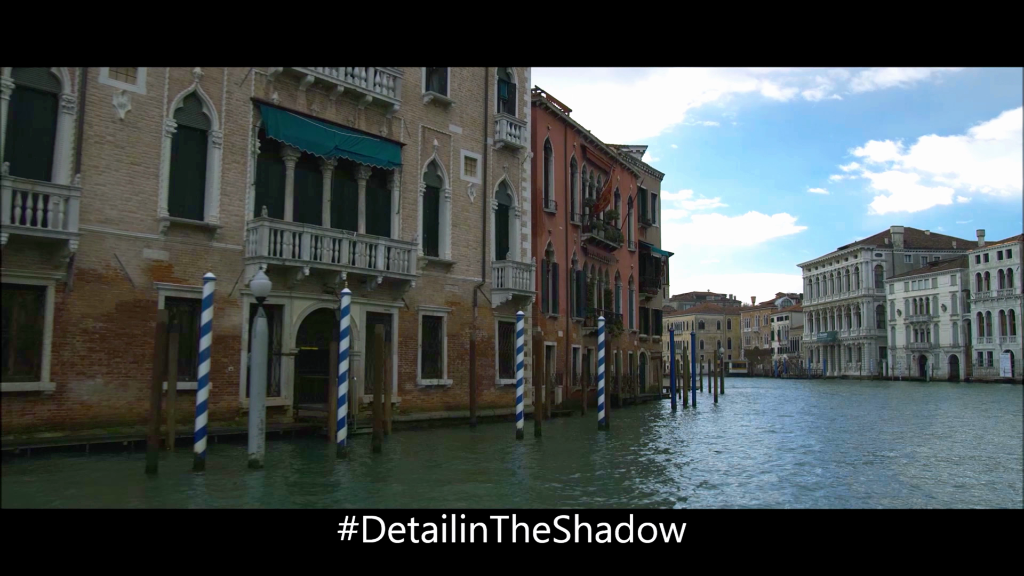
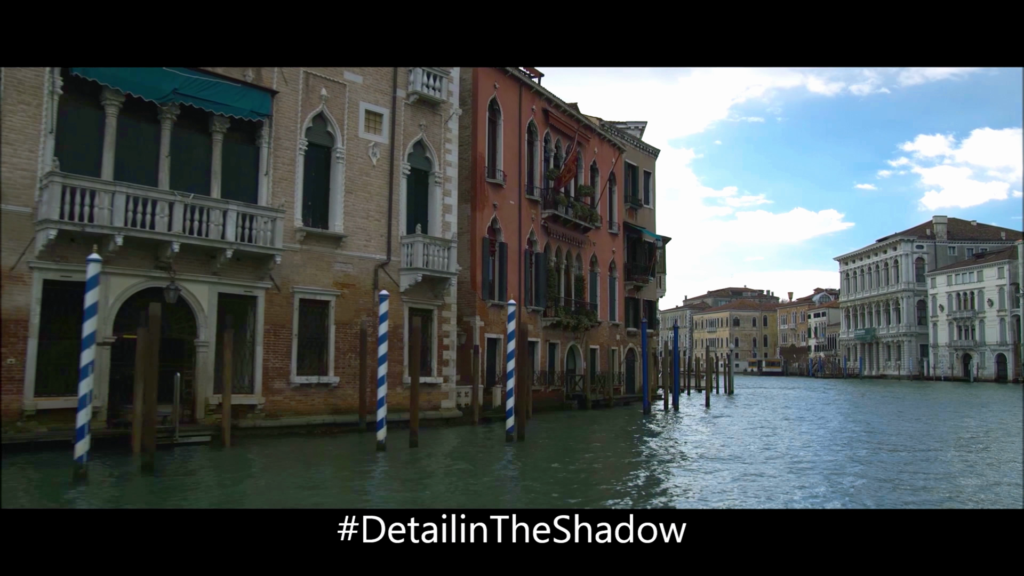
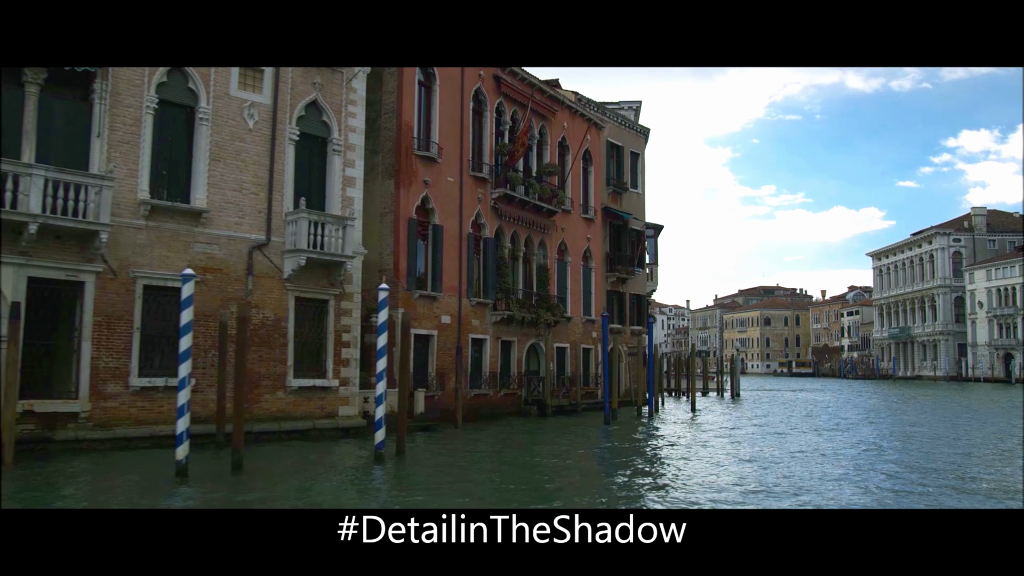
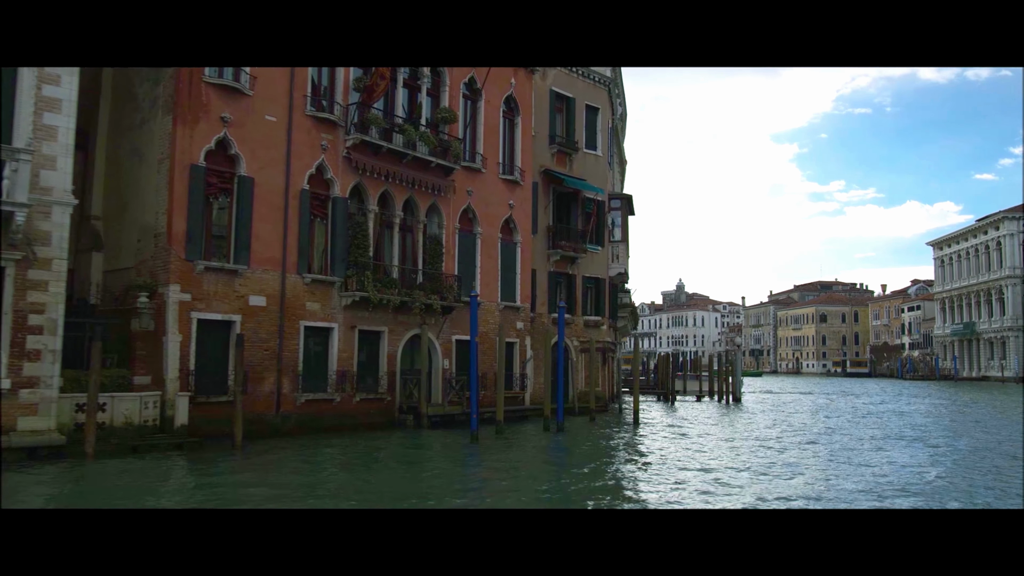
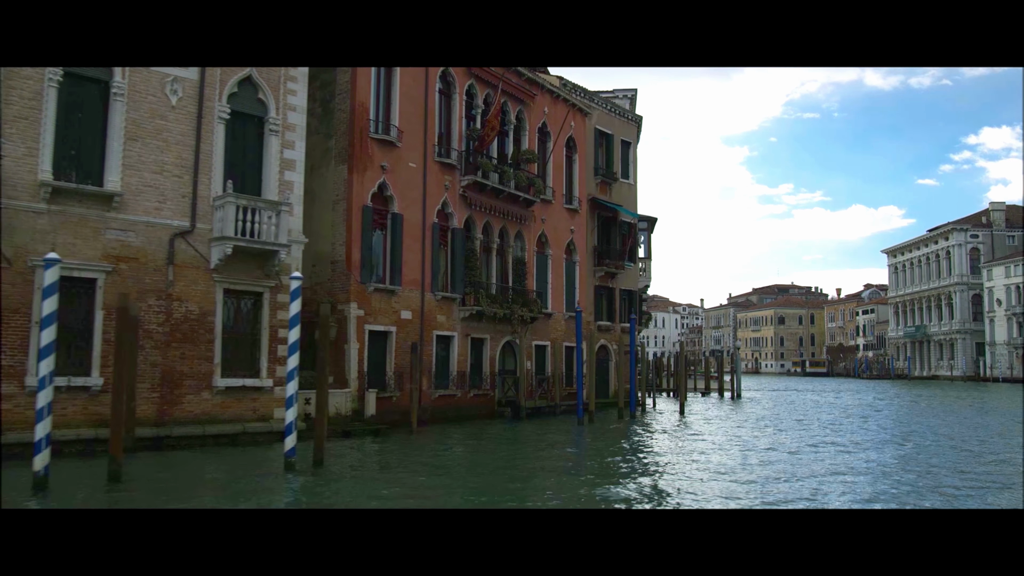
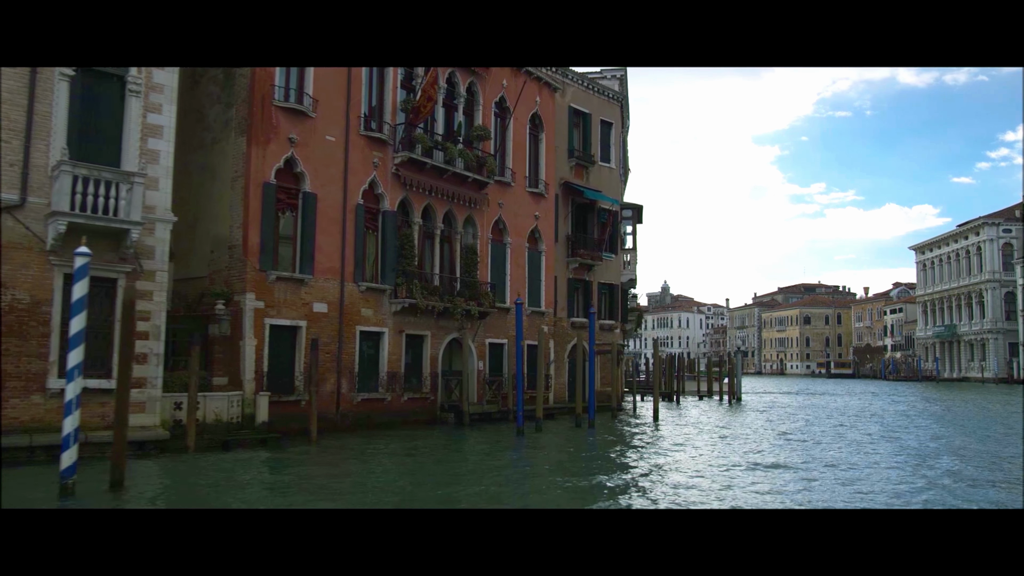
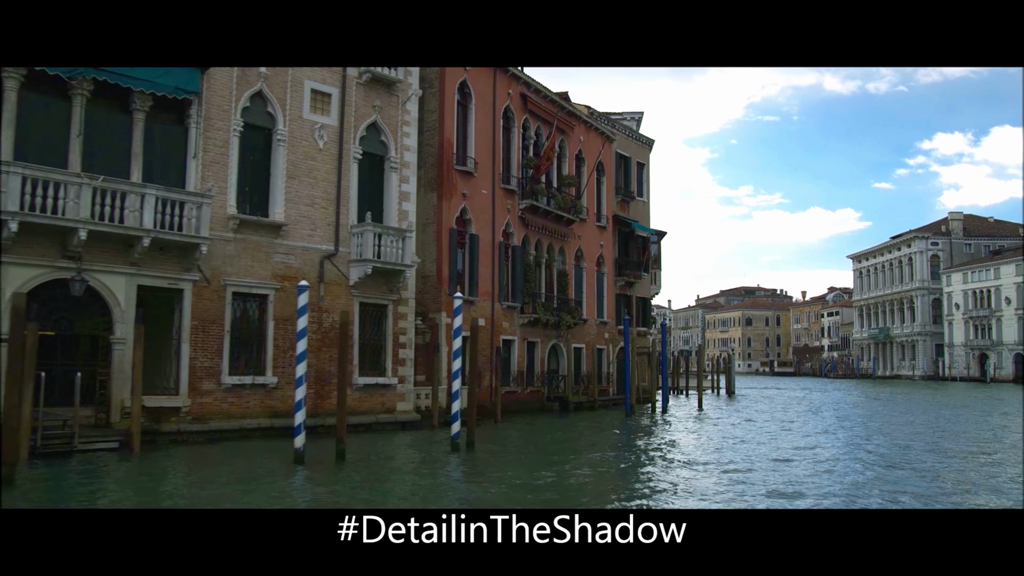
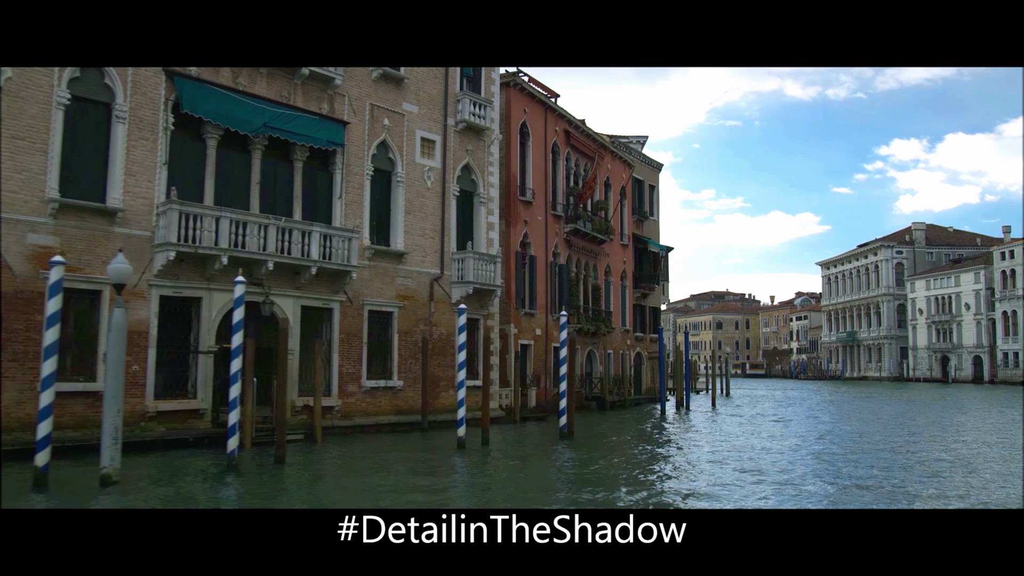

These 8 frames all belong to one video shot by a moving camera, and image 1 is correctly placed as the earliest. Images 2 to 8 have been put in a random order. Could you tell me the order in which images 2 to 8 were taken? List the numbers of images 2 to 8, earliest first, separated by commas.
8, 2, 7, 3, 5, 6, 4
